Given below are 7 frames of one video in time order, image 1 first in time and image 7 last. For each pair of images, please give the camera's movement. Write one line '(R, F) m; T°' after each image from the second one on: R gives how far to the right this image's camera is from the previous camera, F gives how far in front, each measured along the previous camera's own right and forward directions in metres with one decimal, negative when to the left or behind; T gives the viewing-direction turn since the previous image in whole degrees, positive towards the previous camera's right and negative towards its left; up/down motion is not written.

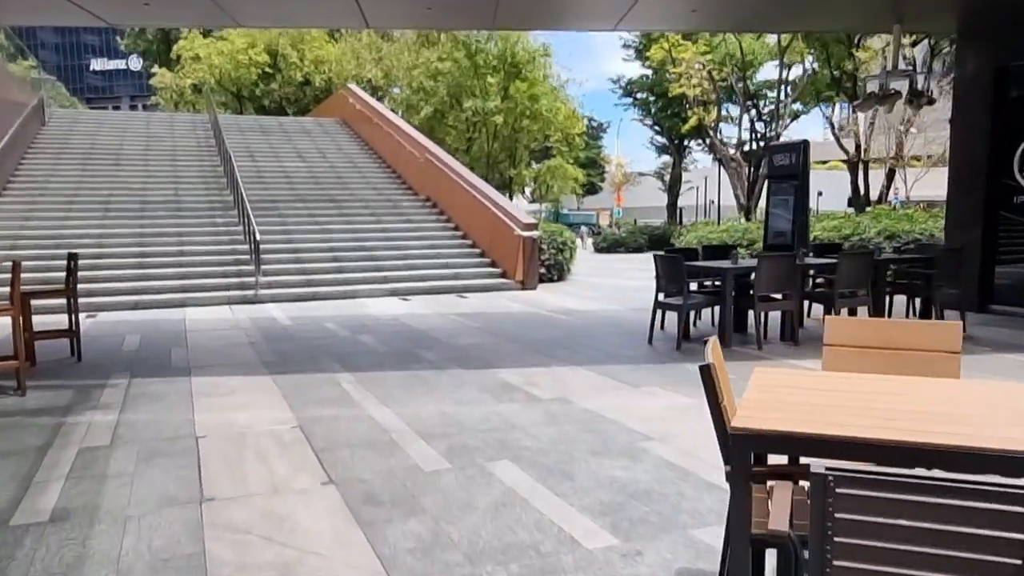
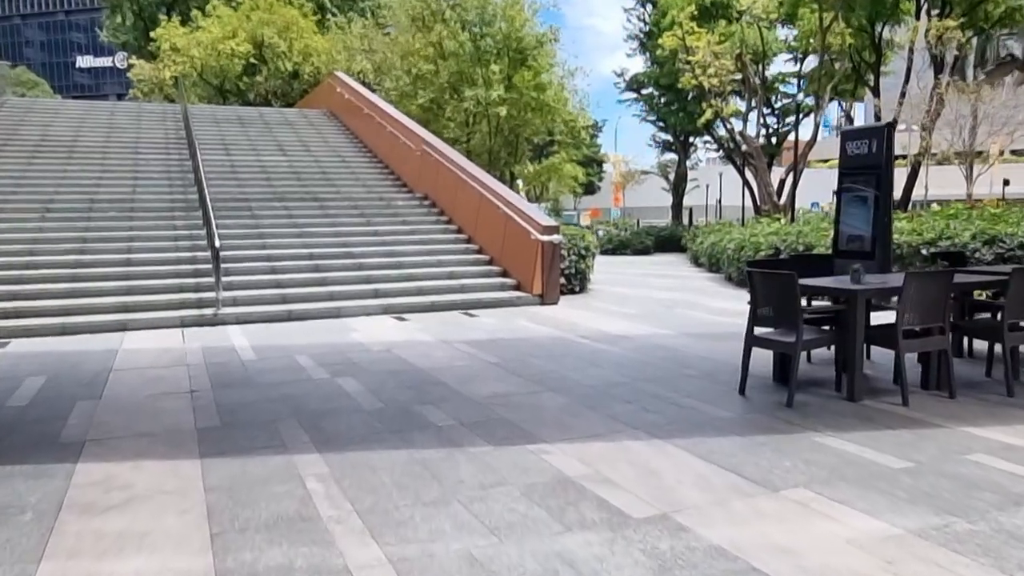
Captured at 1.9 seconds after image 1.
(-0.3, +2.1) m; +1°
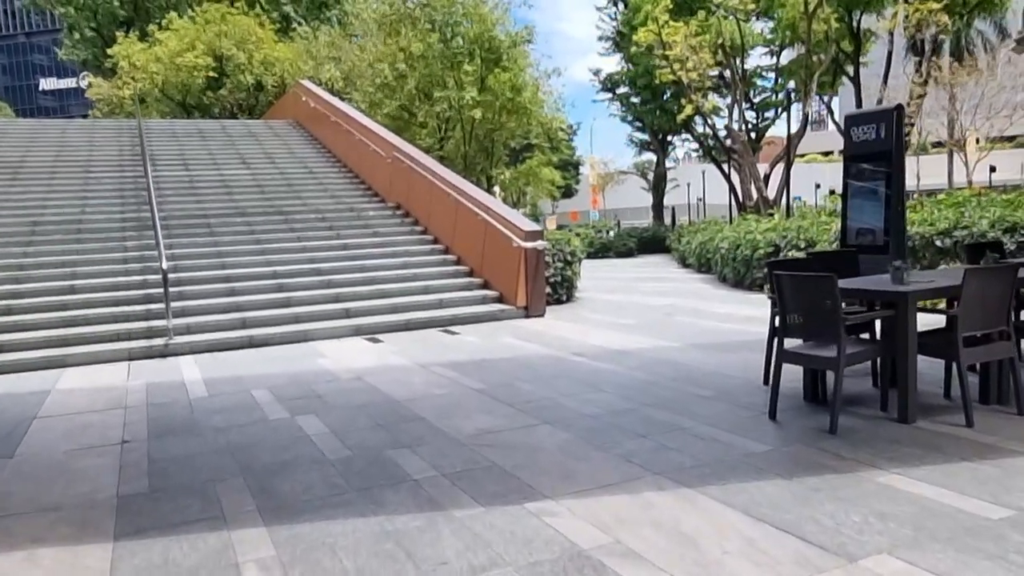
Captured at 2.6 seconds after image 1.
(0.0, +0.8) m; +1°
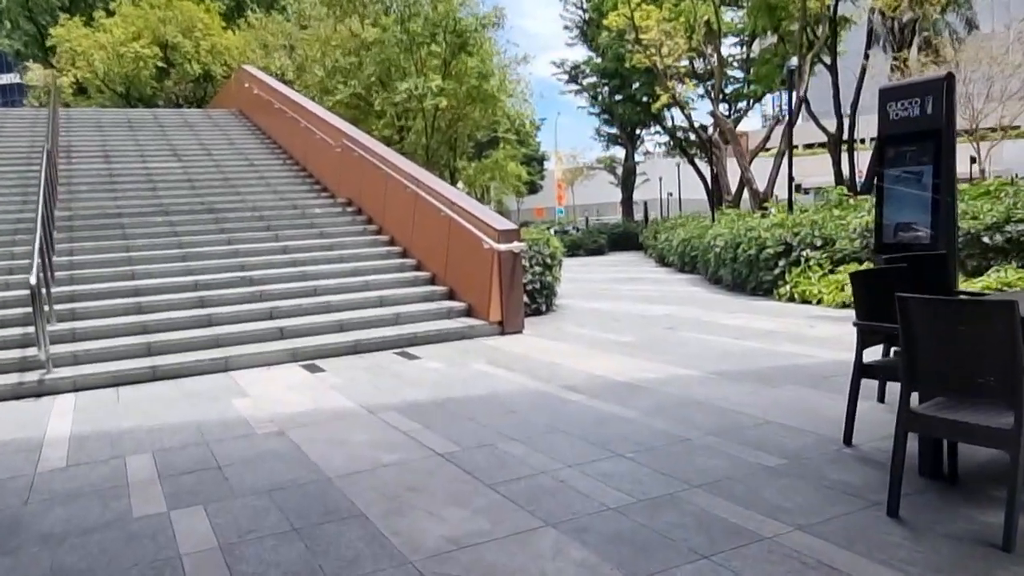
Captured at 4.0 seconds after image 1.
(-0.1, +1.7) m; +2°
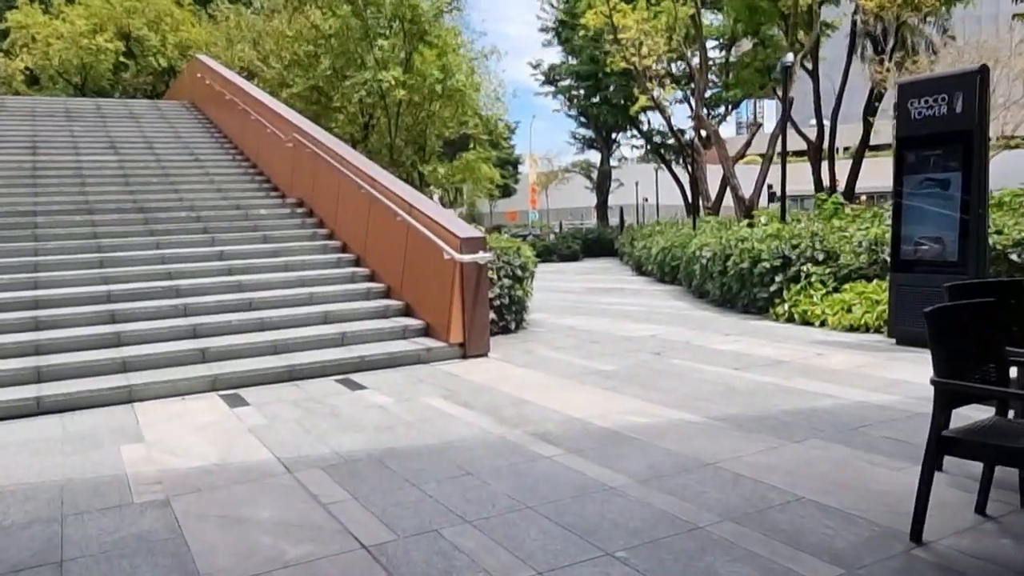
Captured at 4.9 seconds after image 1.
(+0.1, +1.1) m; +2°
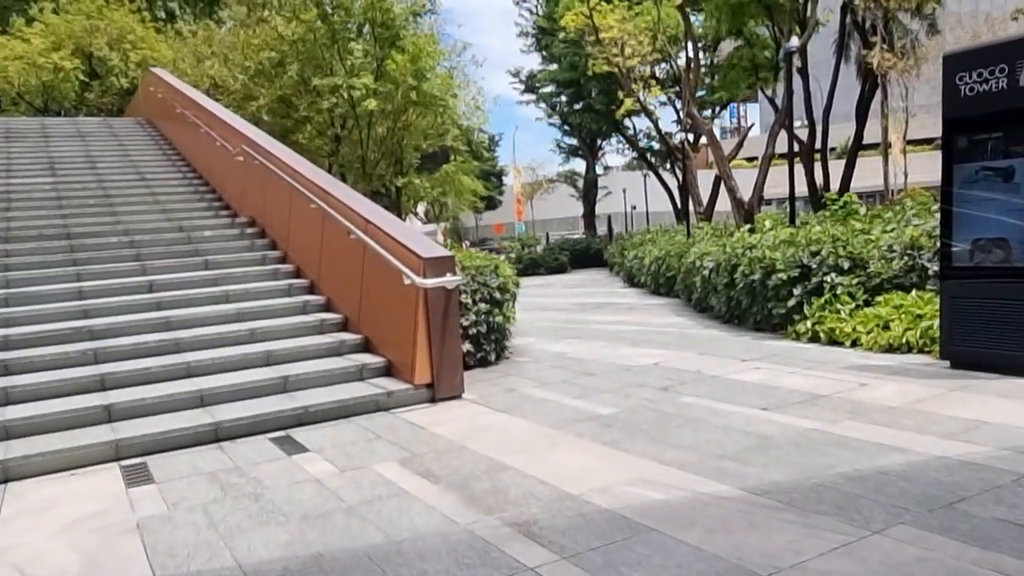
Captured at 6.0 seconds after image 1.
(+0.1, +1.2) m; +1°
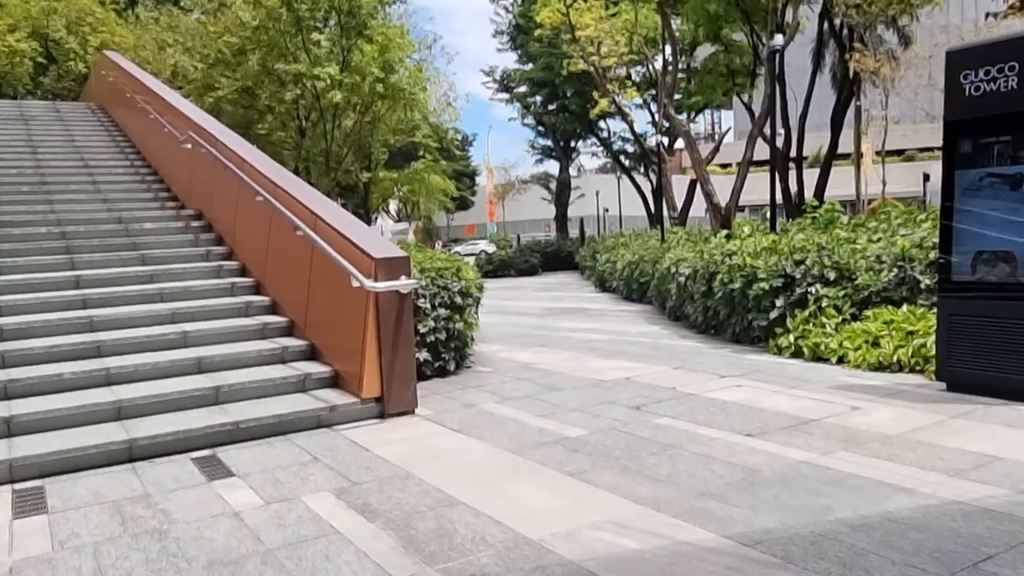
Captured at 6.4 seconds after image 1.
(+0.1, +0.5) m; +2°
